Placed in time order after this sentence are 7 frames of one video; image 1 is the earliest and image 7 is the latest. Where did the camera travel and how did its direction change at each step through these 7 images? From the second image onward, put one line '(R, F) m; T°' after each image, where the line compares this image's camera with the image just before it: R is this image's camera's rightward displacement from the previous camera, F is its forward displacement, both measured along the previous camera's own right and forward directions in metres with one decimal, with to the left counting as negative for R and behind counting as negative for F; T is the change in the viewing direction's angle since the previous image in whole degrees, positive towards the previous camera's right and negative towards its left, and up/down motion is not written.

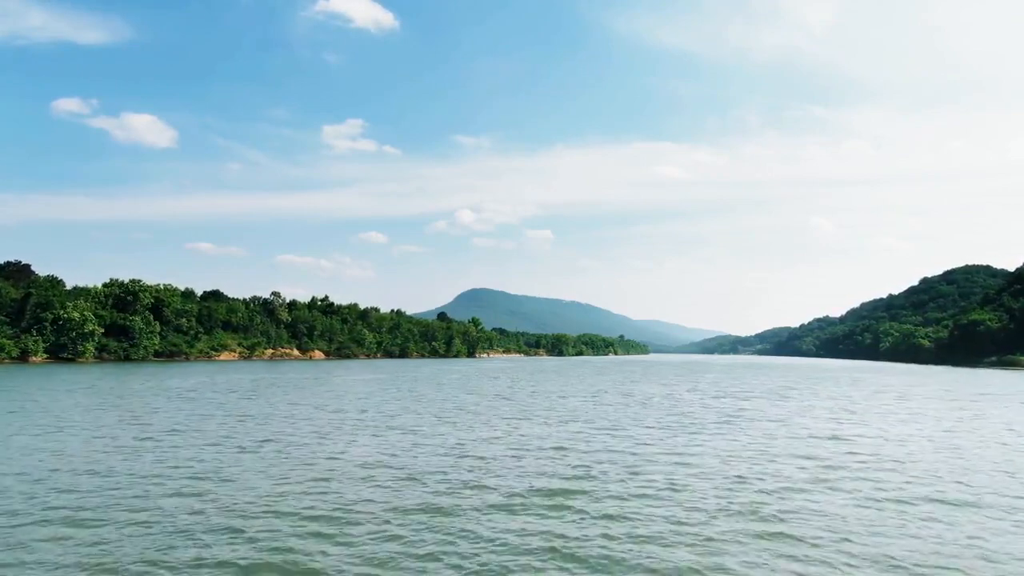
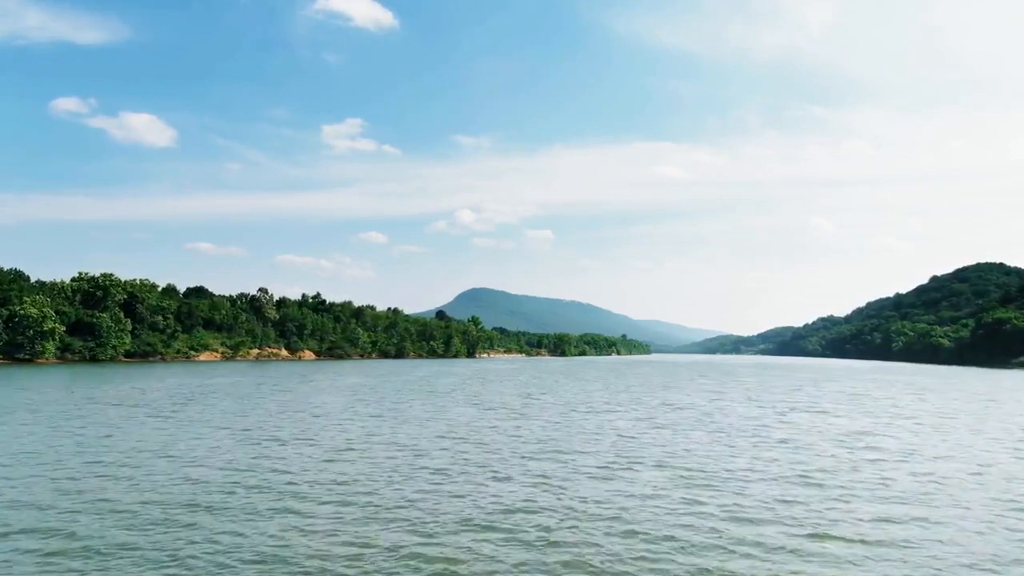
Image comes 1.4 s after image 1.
(-0.5, +9.7) m; 0°
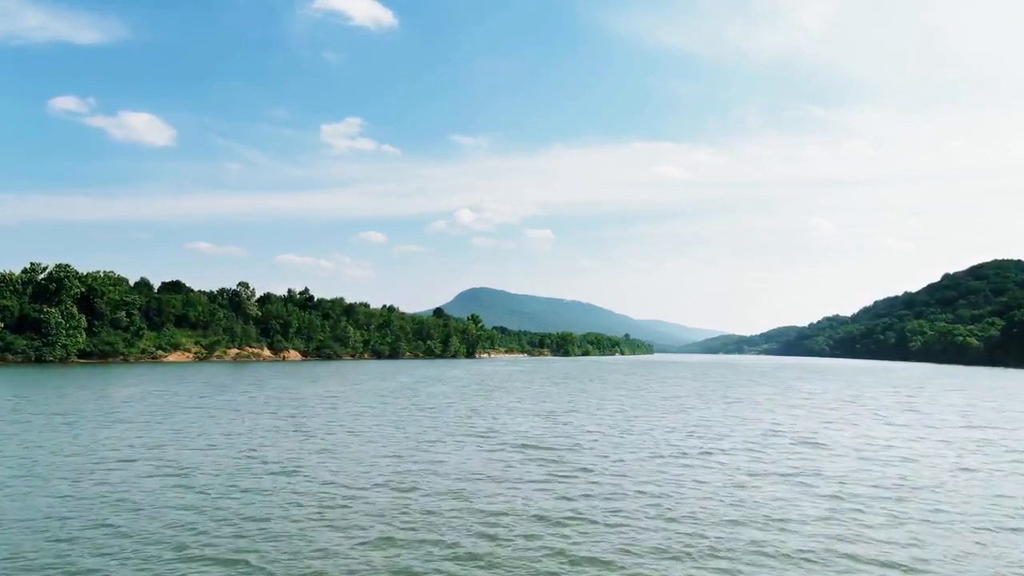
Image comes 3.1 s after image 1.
(-0.6, +12.4) m; 0°
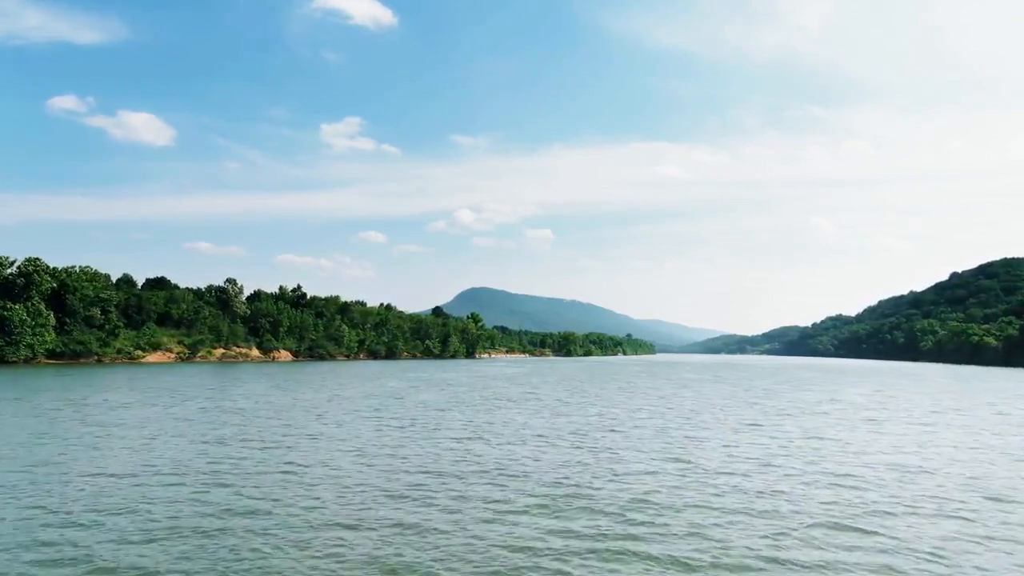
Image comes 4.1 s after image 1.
(-0.4, +7.1) m; 0°
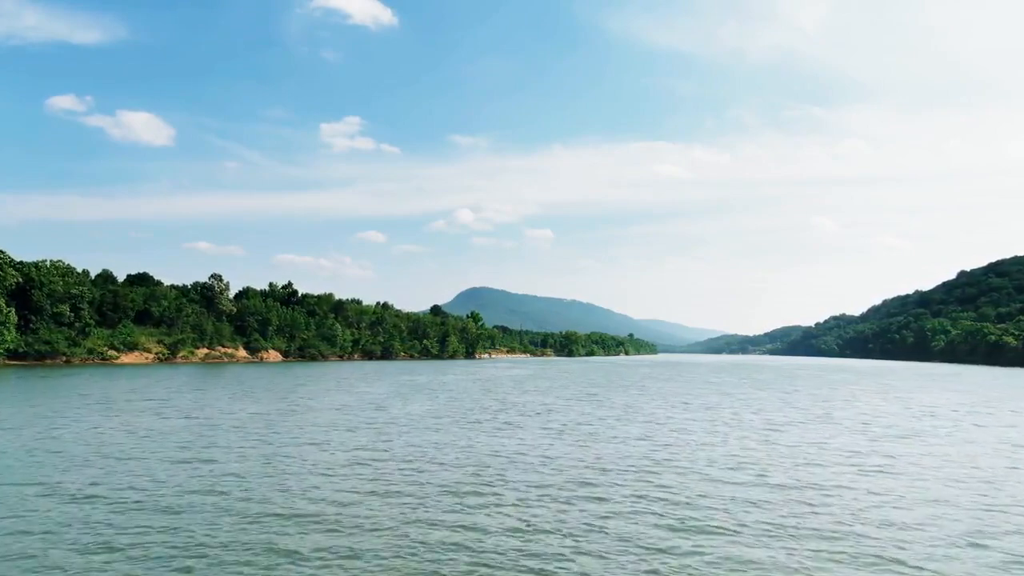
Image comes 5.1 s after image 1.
(-0.5, +7.4) m; 0°
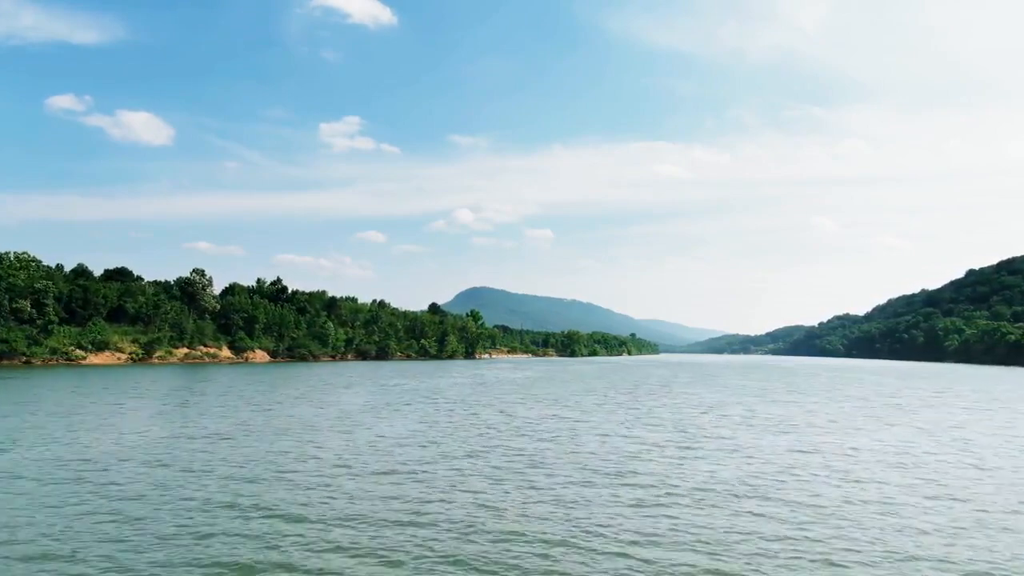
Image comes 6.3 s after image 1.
(-0.4, +7.9) m; 0°
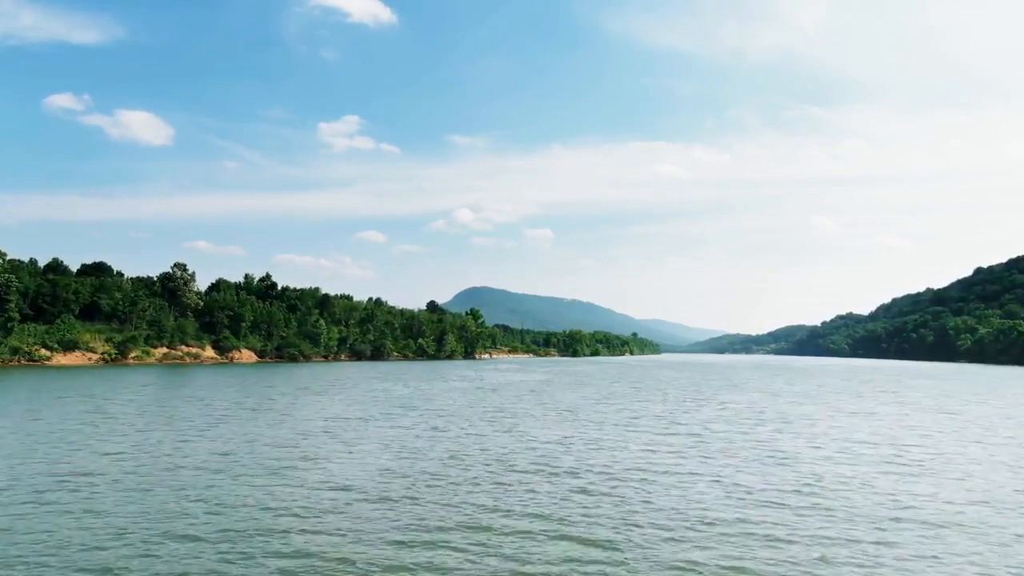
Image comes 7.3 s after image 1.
(-0.3, +7.0) m; 0°
